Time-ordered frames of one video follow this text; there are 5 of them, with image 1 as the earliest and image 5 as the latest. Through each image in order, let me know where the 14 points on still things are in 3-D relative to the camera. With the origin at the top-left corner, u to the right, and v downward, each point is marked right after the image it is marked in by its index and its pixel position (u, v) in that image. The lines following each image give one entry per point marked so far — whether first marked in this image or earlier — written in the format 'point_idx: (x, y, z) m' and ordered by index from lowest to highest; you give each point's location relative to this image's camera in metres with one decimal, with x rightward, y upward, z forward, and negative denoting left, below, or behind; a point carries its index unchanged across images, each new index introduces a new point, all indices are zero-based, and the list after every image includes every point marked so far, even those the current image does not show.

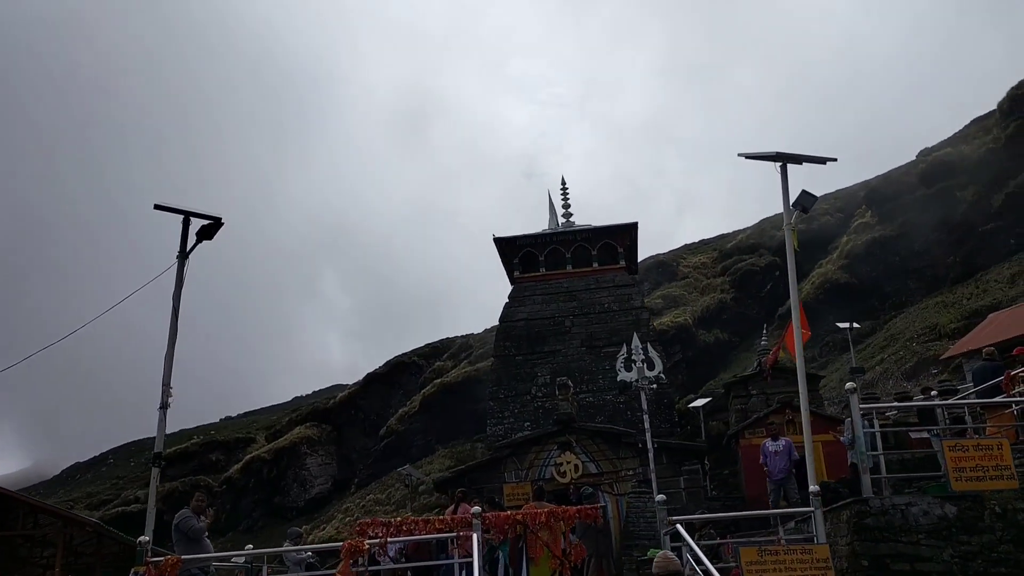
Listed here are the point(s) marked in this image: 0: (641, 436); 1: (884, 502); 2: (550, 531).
0: (+2.8, -3.1, +17.0) m
1: (+3.8, -2.2, +8.3) m
2: (+0.4, -2.6, +8.8) m
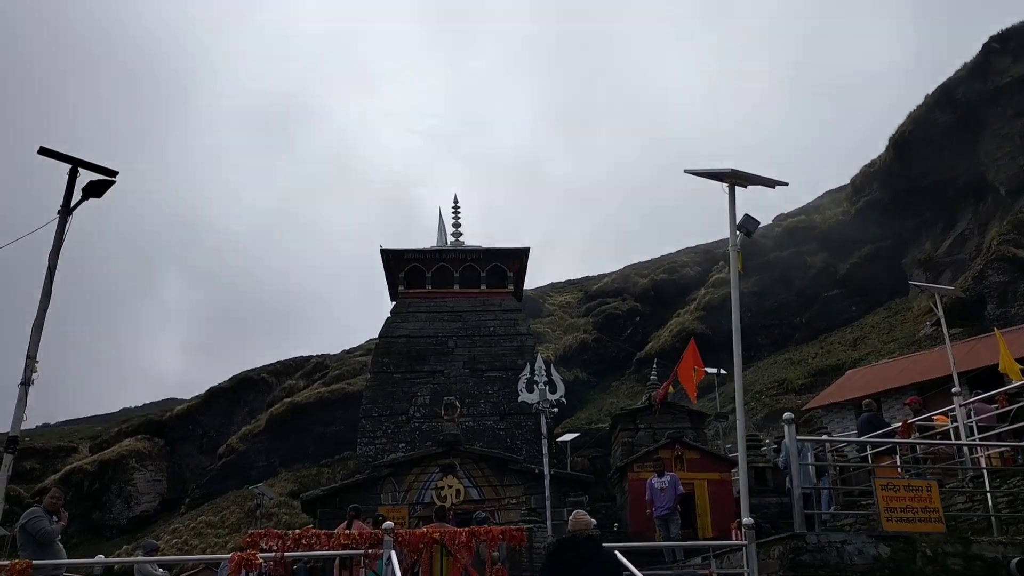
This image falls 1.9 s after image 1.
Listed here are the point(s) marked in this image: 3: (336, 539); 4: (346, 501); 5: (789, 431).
0: (+0.4, -3.5, +16.4) m
1: (+3.1, -2.5, +8.0) m
2: (-0.4, -2.6, +7.9) m
3: (-1.7, -2.4, +7.8) m
4: (-3.4, -4.5, +16.8) m
5: (+3.0, -1.6, +8.8) m
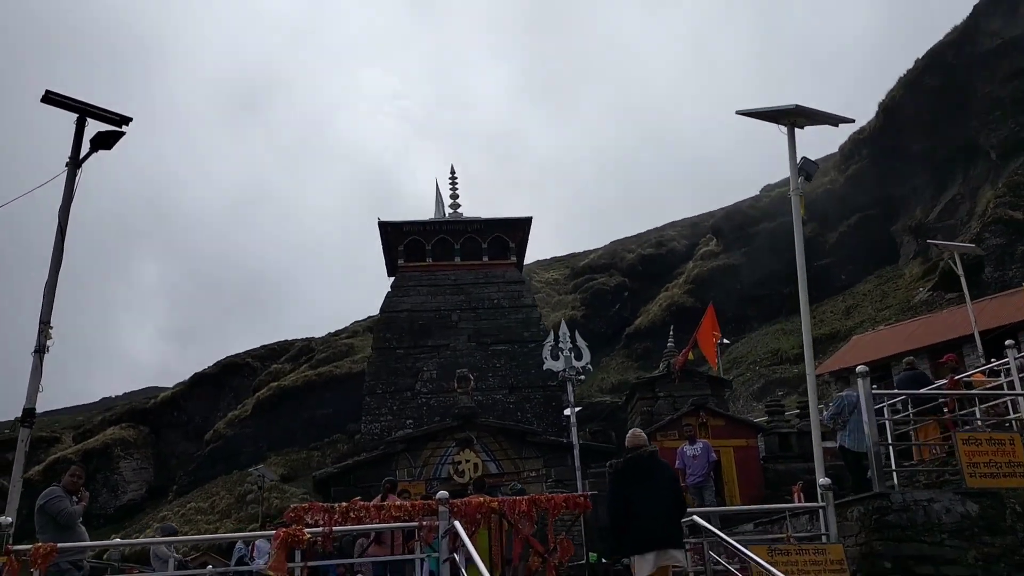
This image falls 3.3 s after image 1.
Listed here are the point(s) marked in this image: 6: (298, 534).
0: (+0.8, -2.9, +15.8) m
1: (+3.6, -1.9, +7.5) m
2: (+0.2, -2.1, +7.3) m
3: (-1.1, -2.0, +7.2) m
4: (-3.0, -3.8, +16.2) m
5: (+3.6, -1.0, +8.2) m
6: (-1.8, -2.0, +6.7) m
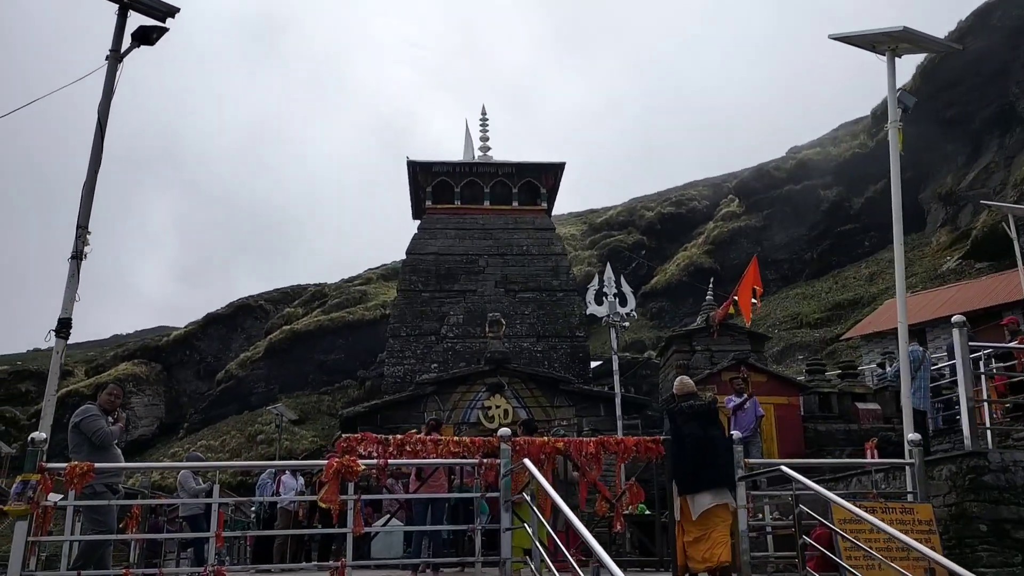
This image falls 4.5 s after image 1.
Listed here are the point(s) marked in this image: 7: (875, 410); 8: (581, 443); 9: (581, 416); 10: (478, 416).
0: (+1.4, -1.8, +15.3) m
1: (+4.2, -1.4, +6.9) m
2: (+0.7, -1.5, +6.8) m
3: (-0.6, -1.3, +6.7) m
4: (-2.4, -2.6, +15.8) m
5: (+4.2, -0.5, +7.6) m
6: (-1.2, -1.4, +6.2) m
7: (+7.4, -2.5, +16.3) m
8: (+0.6, -1.3, +6.7) m
9: (+1.4, -2.5, +16.0) m
10: (-0.7, -2.5, +16.0) m
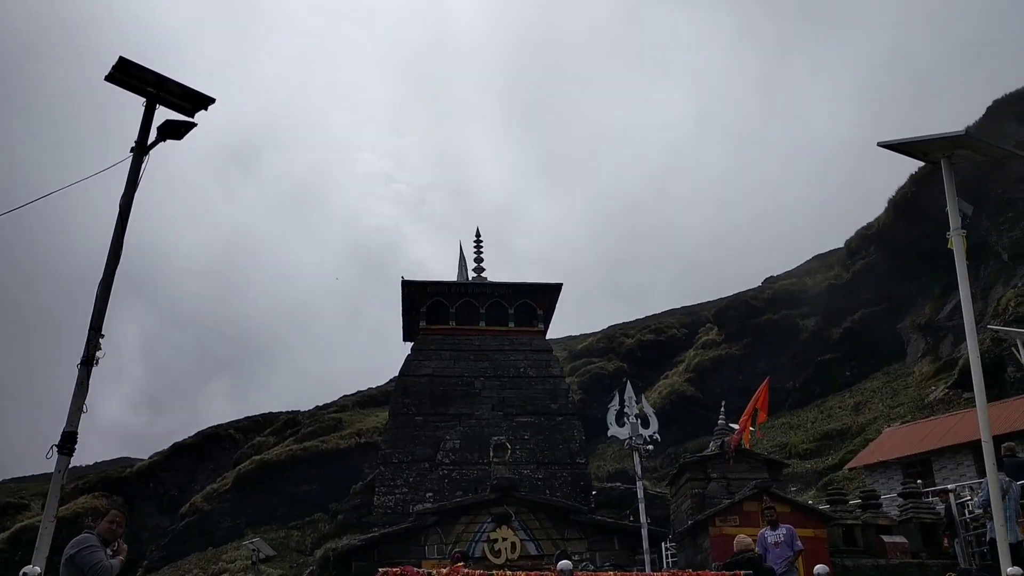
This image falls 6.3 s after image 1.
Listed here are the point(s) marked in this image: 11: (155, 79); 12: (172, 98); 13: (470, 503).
0: (+1.6, -4.0, +14.3) m
1: (+4.6, -2.3, +6.1) m
2: (+1.2, -2.3, +5.9) m
3: (-0.1, -2.1, +5.8) m
4: (-2.3, -4.8, +14.5) m
5: (+4.6, -1.4, +7.0) m
6: (-0.8, -2.1, +5.3) m
7: (+7.5, -4.9, +15.4) m
8: (+1.0, -2.1, +5.9) m
9: (+1.5, -4.8, +14.9) m
10: (-0.5, -4.8, +14.8) m
11: (-4.8, +2.8, +10.8) m
12: (-4.7, +2.6, +11.1) m
13: (-0.8, -4.0, +14.9) m
